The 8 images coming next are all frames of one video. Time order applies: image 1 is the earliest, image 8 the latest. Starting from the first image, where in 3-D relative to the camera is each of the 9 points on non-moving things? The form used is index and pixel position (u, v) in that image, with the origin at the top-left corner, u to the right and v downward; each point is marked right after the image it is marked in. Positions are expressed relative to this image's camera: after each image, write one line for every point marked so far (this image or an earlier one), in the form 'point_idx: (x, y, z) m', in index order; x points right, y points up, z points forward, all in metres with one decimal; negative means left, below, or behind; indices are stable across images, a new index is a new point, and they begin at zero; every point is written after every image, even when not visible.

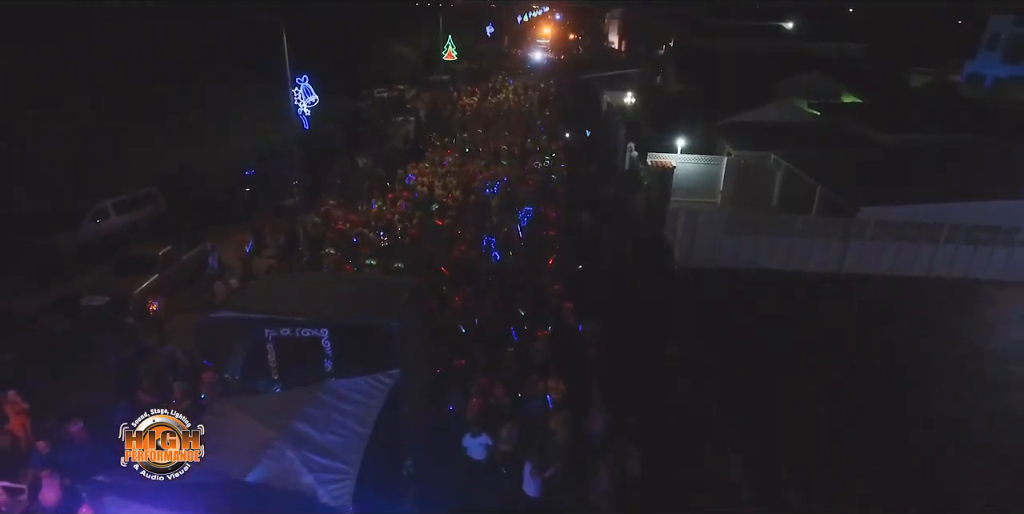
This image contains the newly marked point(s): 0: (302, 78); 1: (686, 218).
0: (-4.7, +4.1, +13.9) m
1: (+3.9, +0.9, +14.0) m
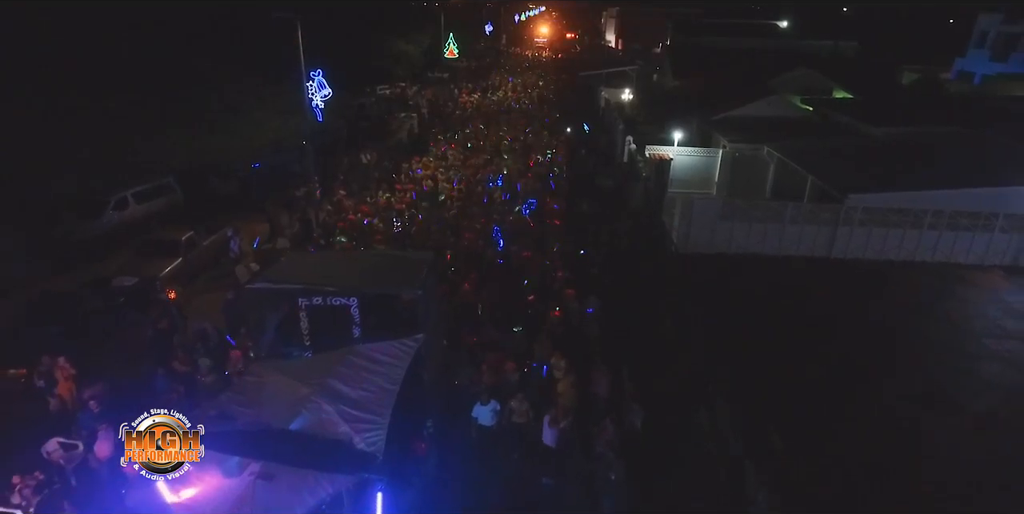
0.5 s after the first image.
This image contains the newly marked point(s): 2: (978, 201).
0: (-4.5, +4.4, +14.6) m
1: (+4.1, +1.2, +14.7) m
2: (+10.8, +1.3, +14.3) m
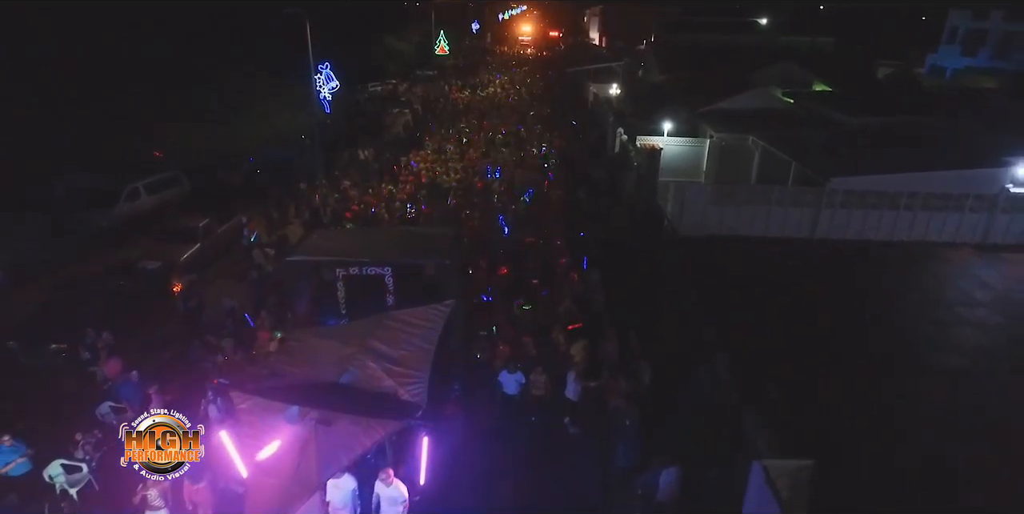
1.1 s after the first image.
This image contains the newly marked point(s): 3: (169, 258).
0: (-4.5, +4.7, +15.2) m
1: (+4.1, +1.7, +15.5) m
2: (+10.9, +1.9, +15.3) m
3: (-7.0, 0.0, +12.6) m
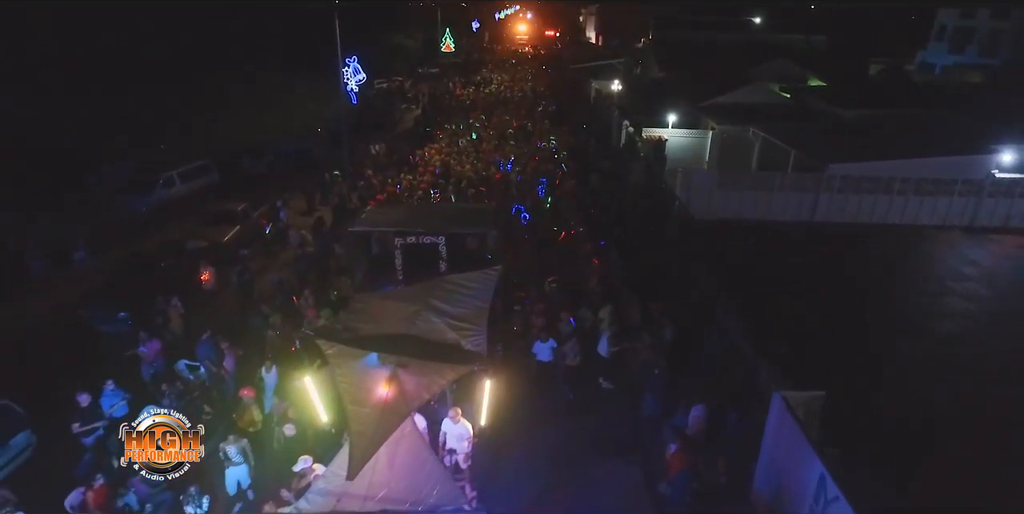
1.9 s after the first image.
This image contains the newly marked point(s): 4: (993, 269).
0: (-4.1, +5.2, +16.0) m
1: (+4.6, +2.1, +16.5) m
2: (+11.3, +2.4, +16.3) m
3: (-6.5, +0.4, +13.4) m
4: (+11.1, -0.3, +14.3) m
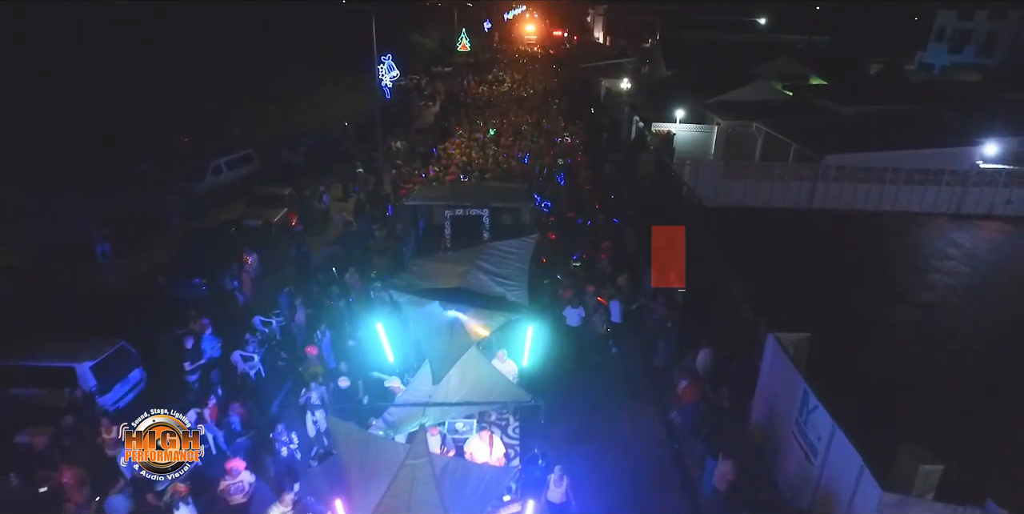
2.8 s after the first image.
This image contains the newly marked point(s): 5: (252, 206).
0: (-3.5, +5.7, +17.5) m
1: (+5.2, +2.6, +17.9) m
2: (+11.9, +2.8, +17.6) m
3: (-5.9, +0.9, +14.9) m
4: (+11.7, +0.2, +15.6) m
5: (-6.6, +1.2, +15.7) m
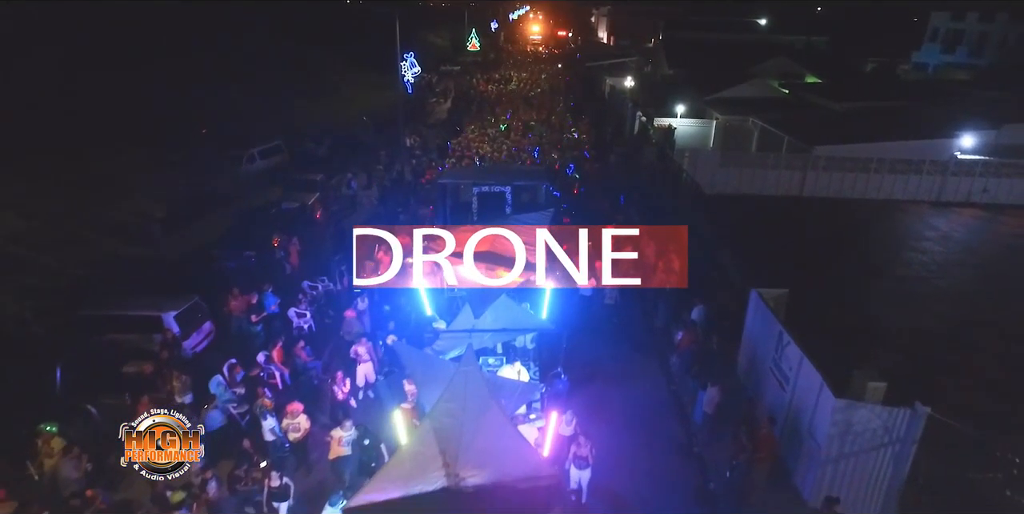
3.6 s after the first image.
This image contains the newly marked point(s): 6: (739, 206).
0: (-3.1, +6.2, +18.9) m
1: (+5.5, +3.1, +19.3) m
2: (+12.3, +3.3, +19.0) m
3: (-5.6, +1.4, +16.4) m
4: (+12.0, +0.6, +17.0) m
5: (-6.2, +1.8, +17.2) m
6: (+6.8, +1.5, +18.6) m
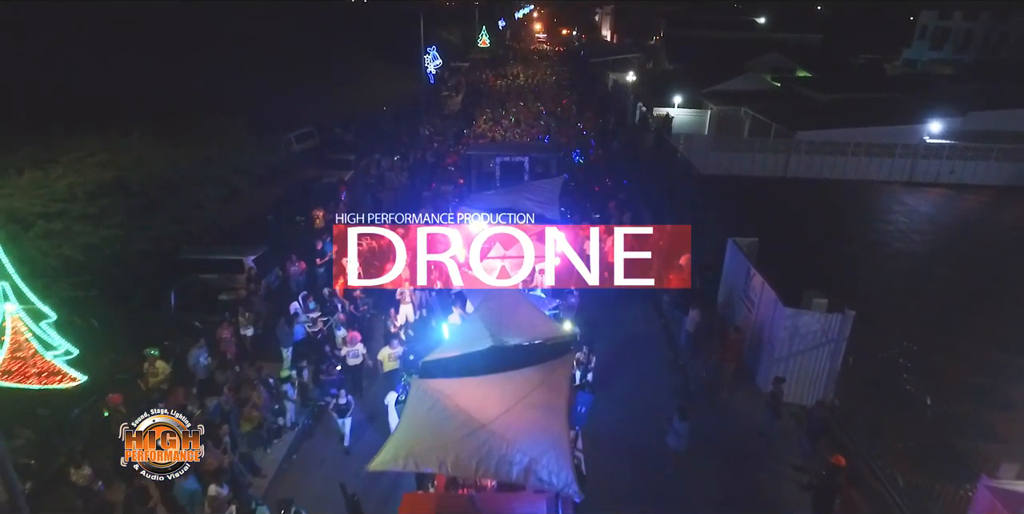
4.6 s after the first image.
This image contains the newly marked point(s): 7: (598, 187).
0: (-2.7, +7.1, +21.0) m
1: (+6.0, +4.0, +21.3) m
2: (+12.7, +4.1, +21.0) m
3: (-5.2, +2.3, +18.5) m
4: (+12.4, +1.5, +19.0) m
5: (-5.8, +2.7, +19.3) m
6: (+7.2, +2.4, +20.7) m
7: (+2.5, +2.0, +17.7) m
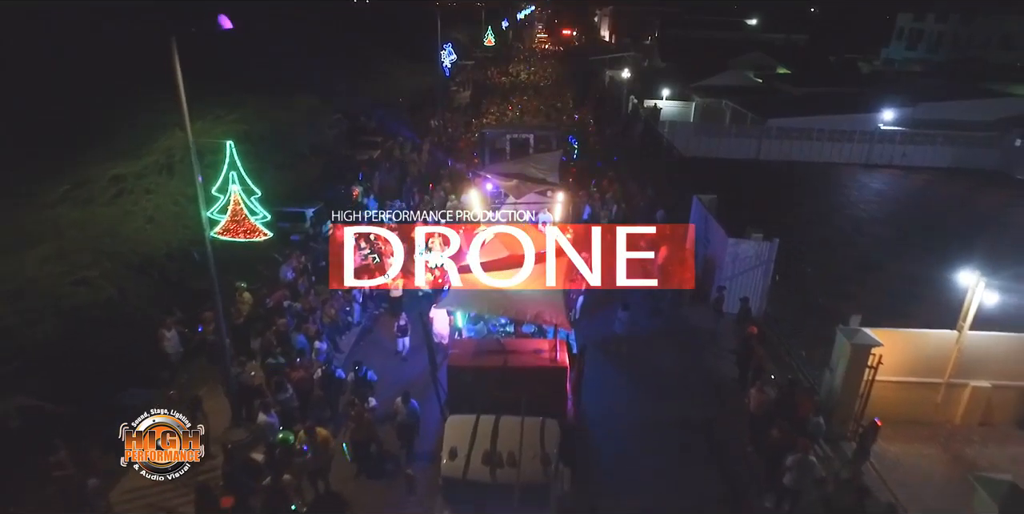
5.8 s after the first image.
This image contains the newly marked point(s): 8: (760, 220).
0: (-2.4, +8.2, +23.9) m
1: (+6.2, +5.1, +24.3) m
2: (+13.0, +5.2, +23.9) m
3: (-5.0, +3.4, +21.4) m
4: (+12.6, +2.5, +21.9) m
5: (-5.6, +3.8, +22.2) m
6: (+7.4, +3.5, +23.6) m
7: (+2.7, +3.1, +20.6) m
8: (+7.3, +1.2, +18.4) m
